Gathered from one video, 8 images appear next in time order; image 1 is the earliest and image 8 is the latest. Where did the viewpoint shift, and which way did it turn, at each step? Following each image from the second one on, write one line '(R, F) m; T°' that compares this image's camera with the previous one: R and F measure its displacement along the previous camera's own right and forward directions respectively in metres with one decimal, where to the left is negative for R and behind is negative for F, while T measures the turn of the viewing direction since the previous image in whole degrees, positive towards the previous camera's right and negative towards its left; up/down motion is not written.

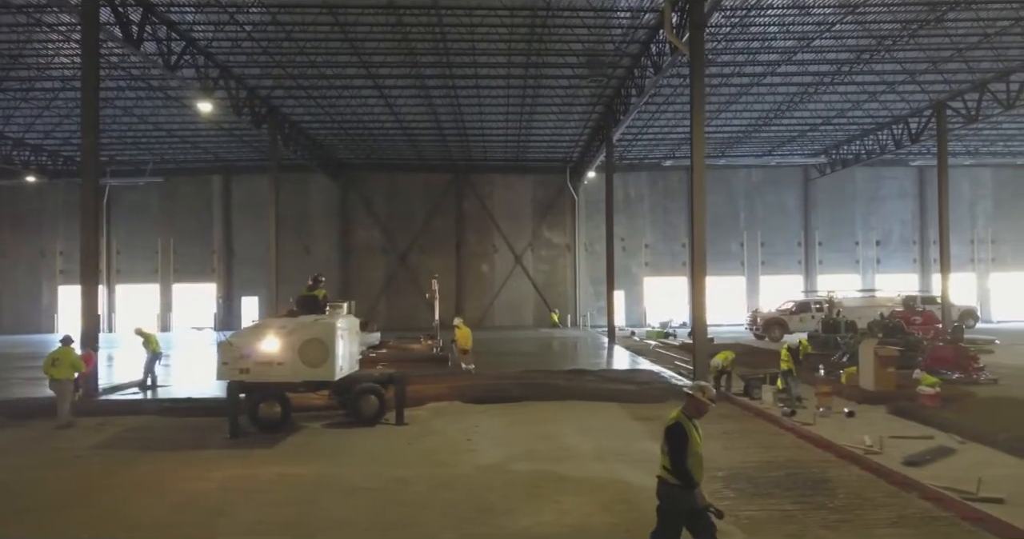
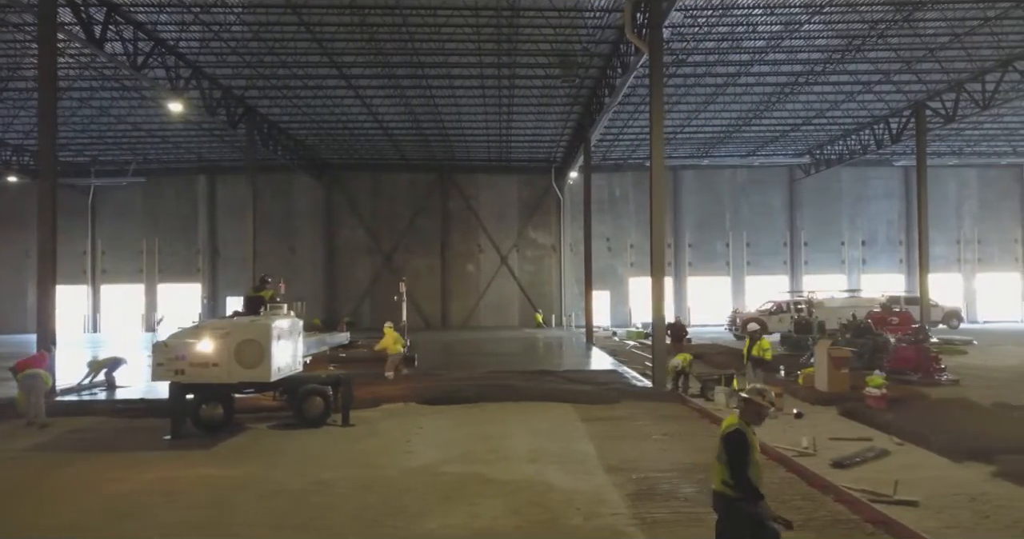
(+0.8, 0.0) m; 0°
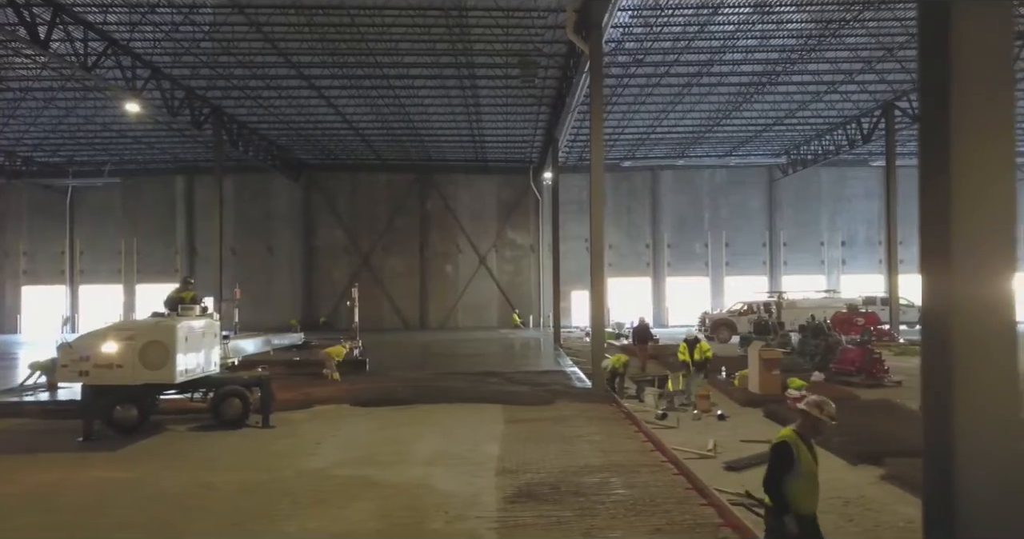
(+1.2, 0.0) m; 0°
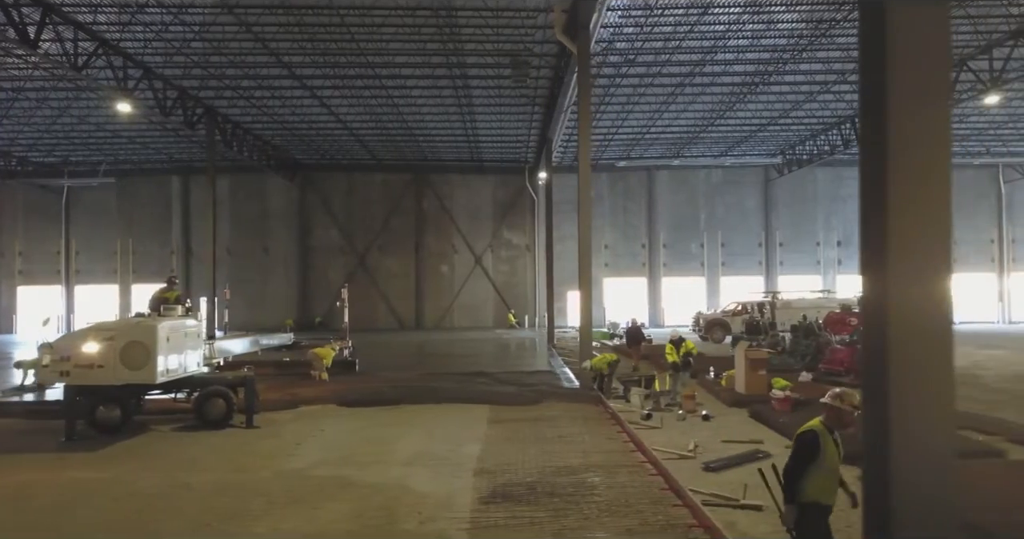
(+0.2, 0.0) m; 0°
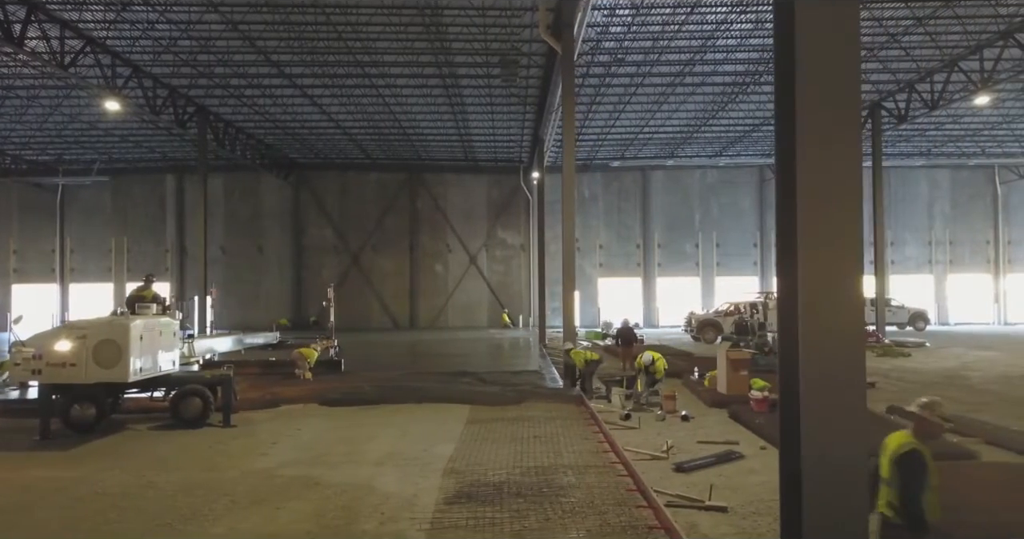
(+0.3, 0.0) m; 0°
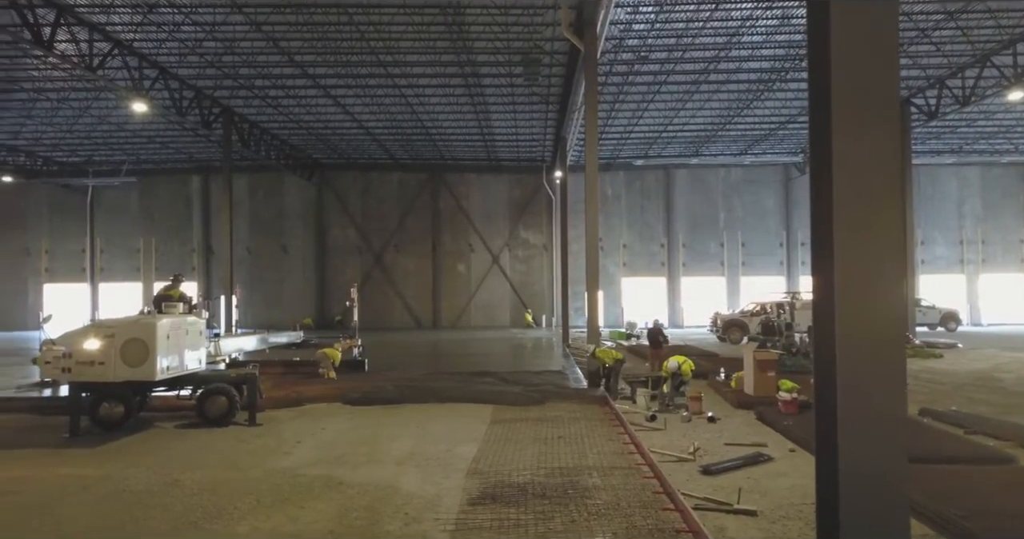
(0.0, +0.1) m; -2°
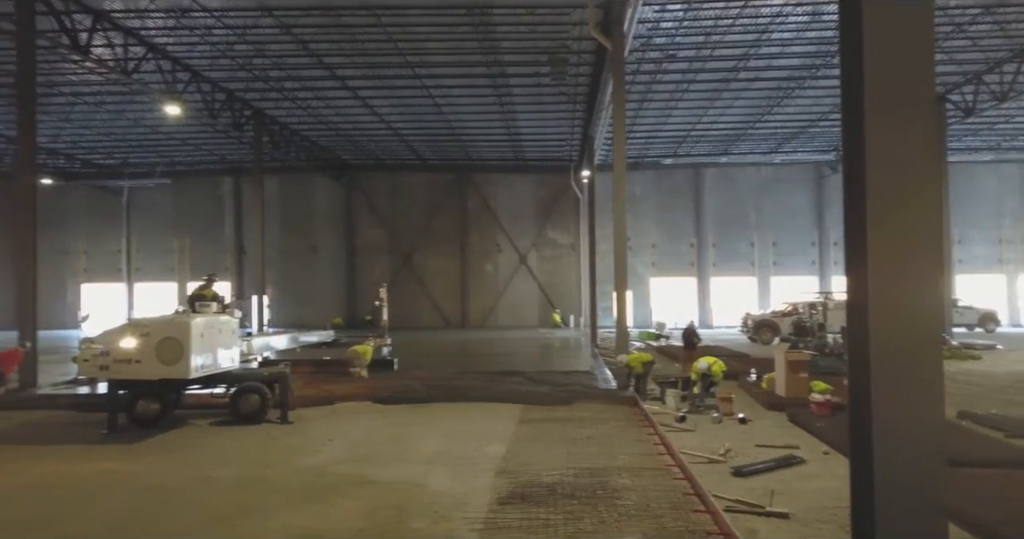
(0.0, 0.0) m; -2°
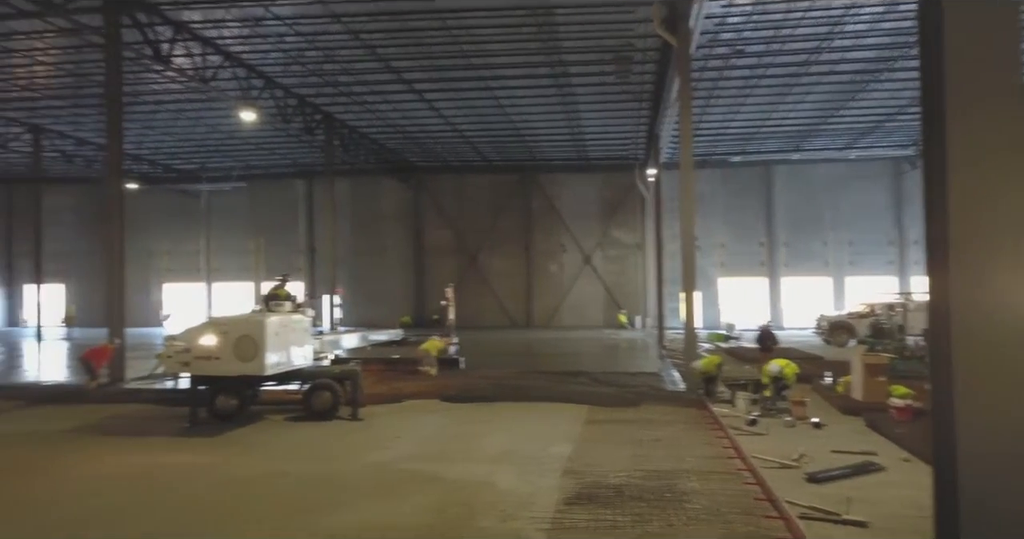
(0.0, 0.0) m; -5°
